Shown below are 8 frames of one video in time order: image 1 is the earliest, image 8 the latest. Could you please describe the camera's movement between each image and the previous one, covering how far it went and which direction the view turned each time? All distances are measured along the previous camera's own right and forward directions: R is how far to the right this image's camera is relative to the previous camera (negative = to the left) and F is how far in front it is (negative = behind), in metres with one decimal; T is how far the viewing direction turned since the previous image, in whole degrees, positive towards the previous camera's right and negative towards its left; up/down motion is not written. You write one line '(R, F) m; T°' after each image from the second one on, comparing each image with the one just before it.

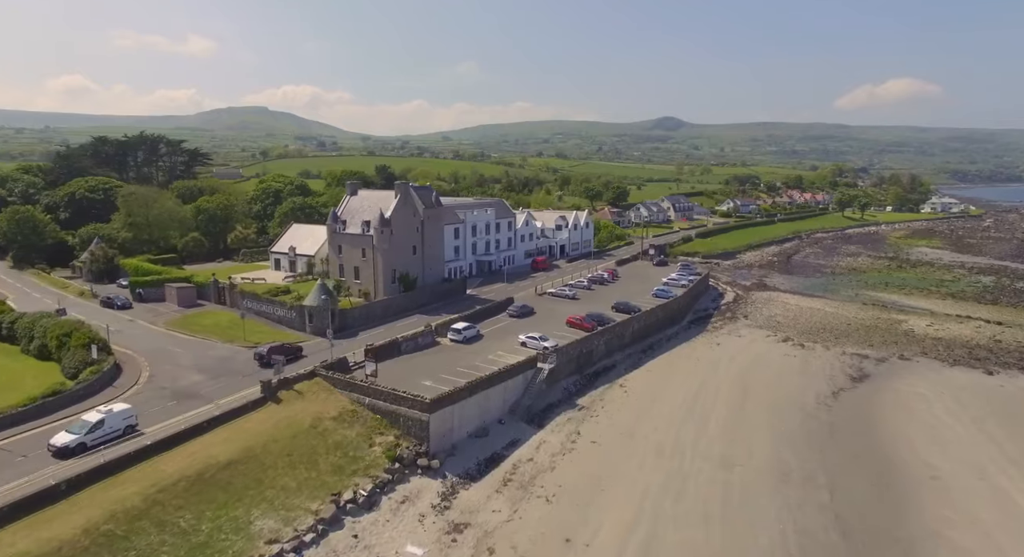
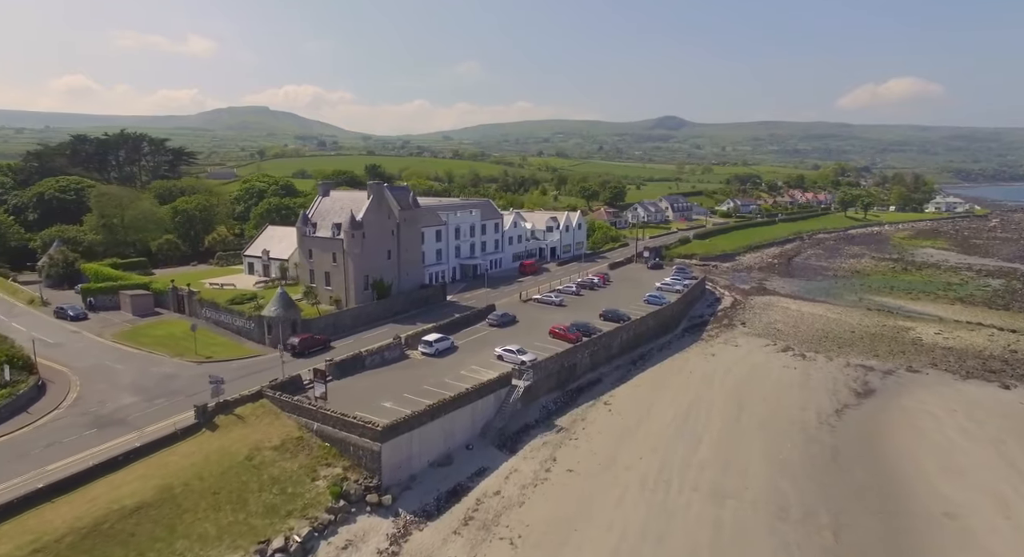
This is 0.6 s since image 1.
(+2.0, +4.0) m; 0°
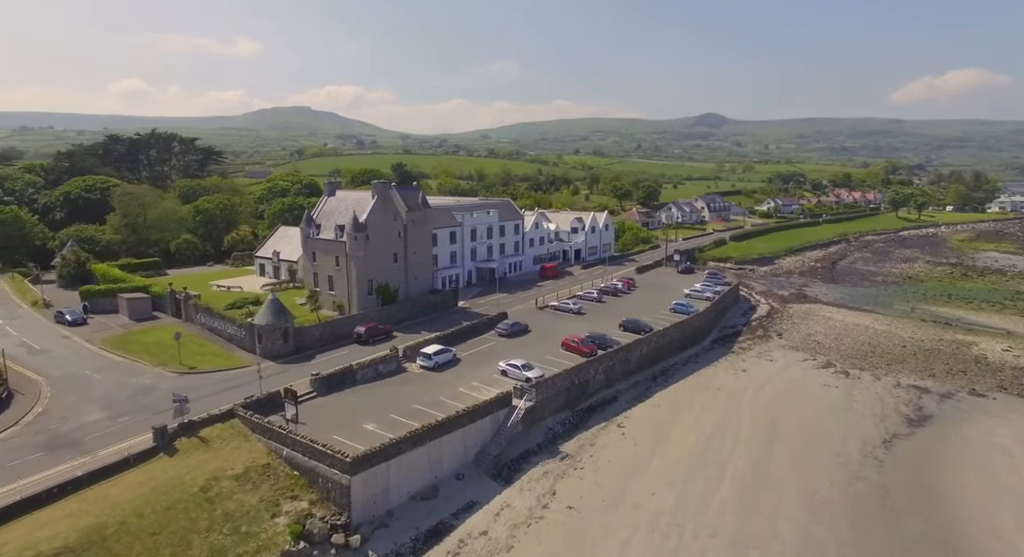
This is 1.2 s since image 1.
(+2.2, +4.0) m; -3°
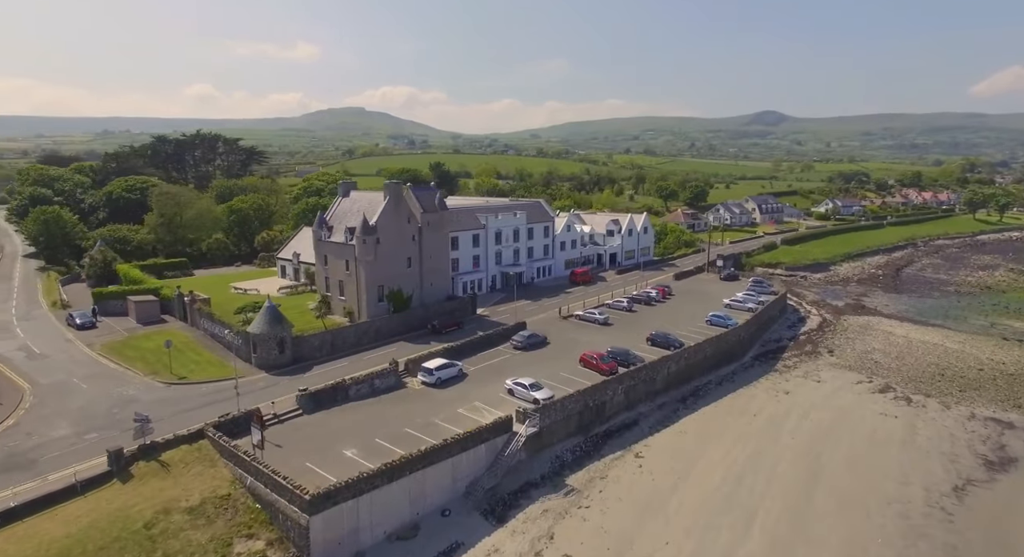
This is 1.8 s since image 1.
(+2.6, +4.0) m; -5°
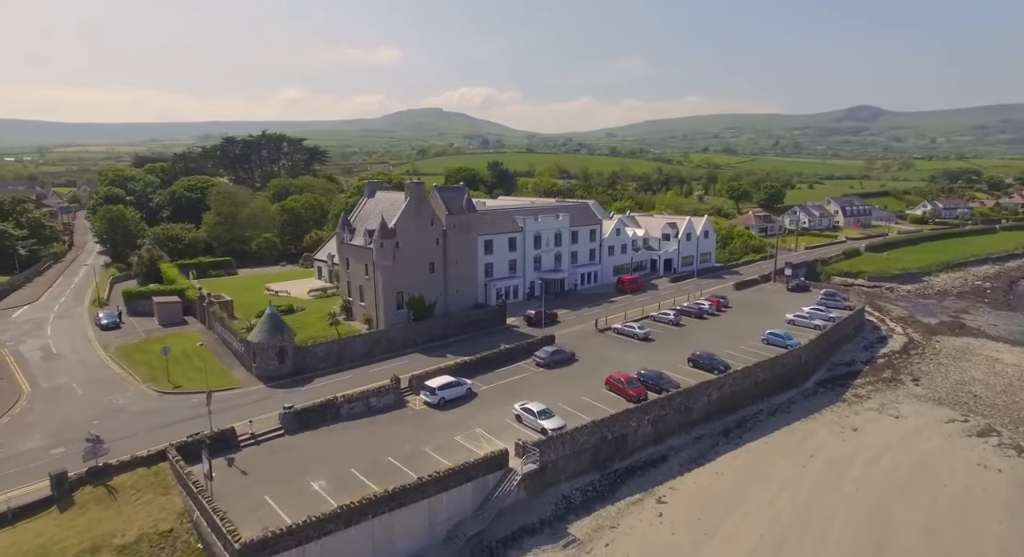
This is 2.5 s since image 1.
(+3.5, +4.5) m; -7°
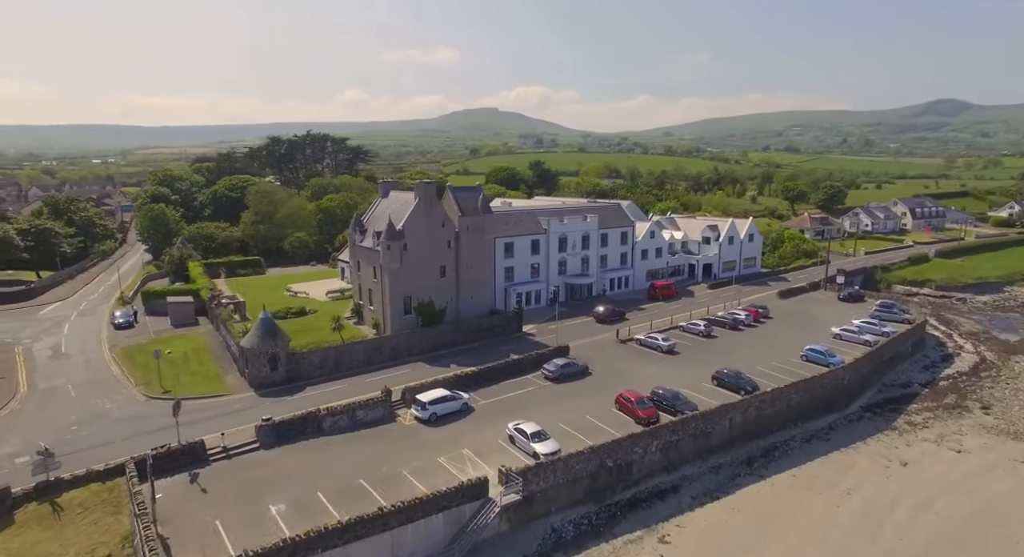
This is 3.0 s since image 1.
(+3.1, +3.0) m; -5°
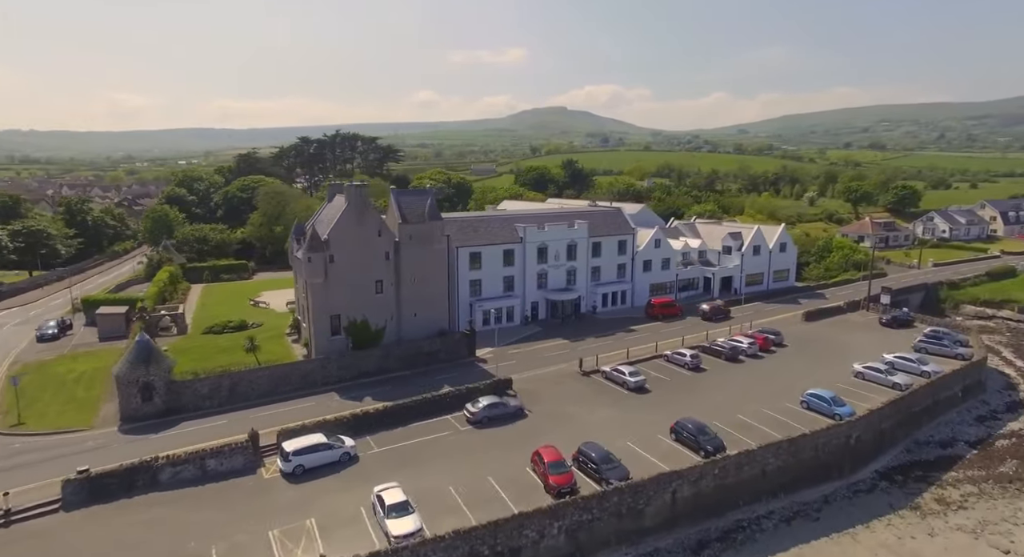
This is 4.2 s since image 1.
(+8.2, +7.3) m; -7°
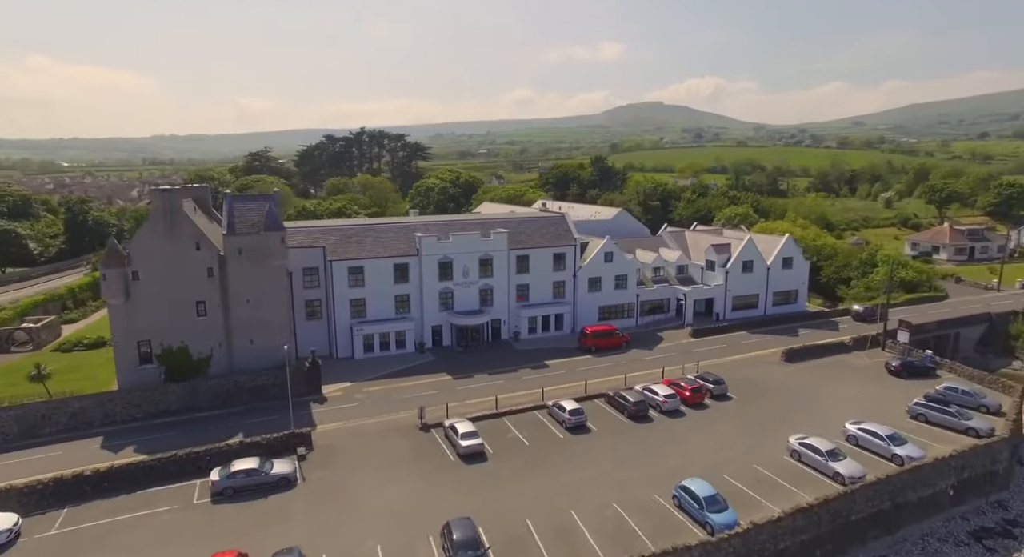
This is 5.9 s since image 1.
(+13.9, +9.9) m; -9°
